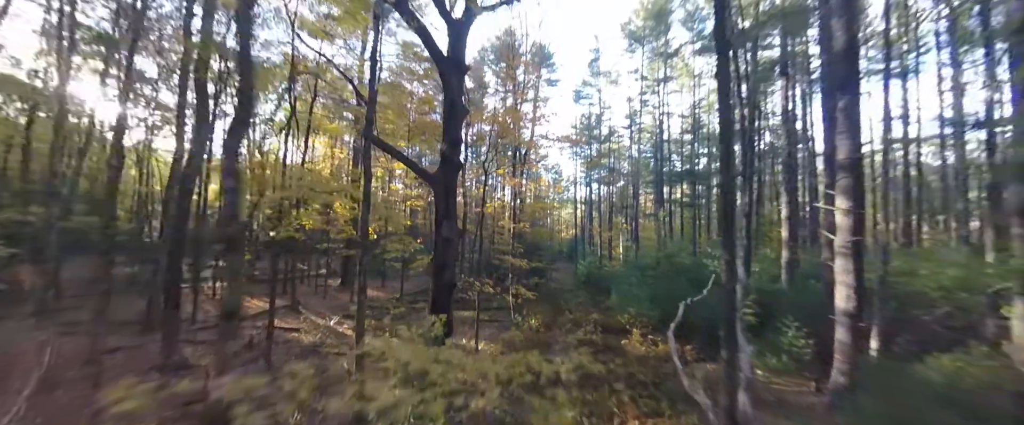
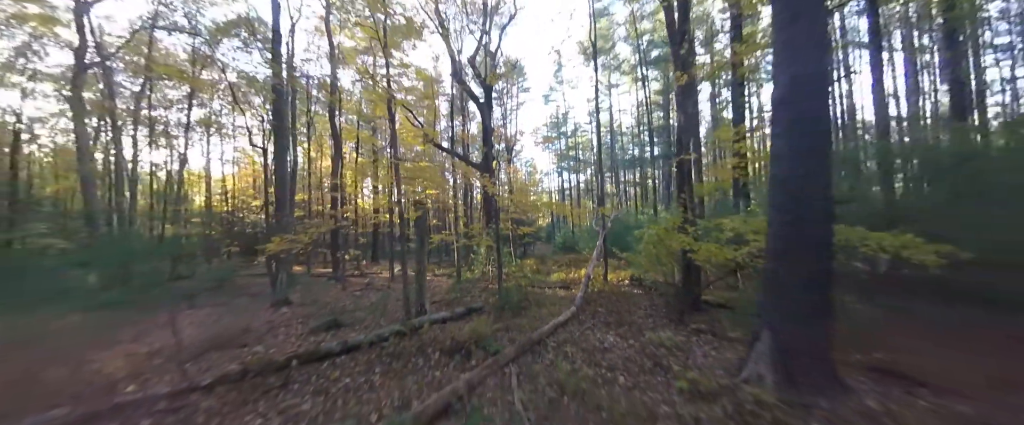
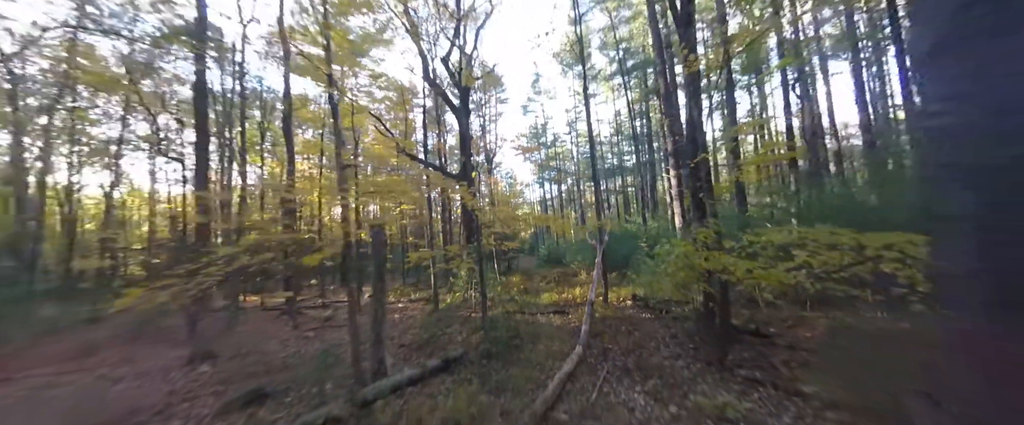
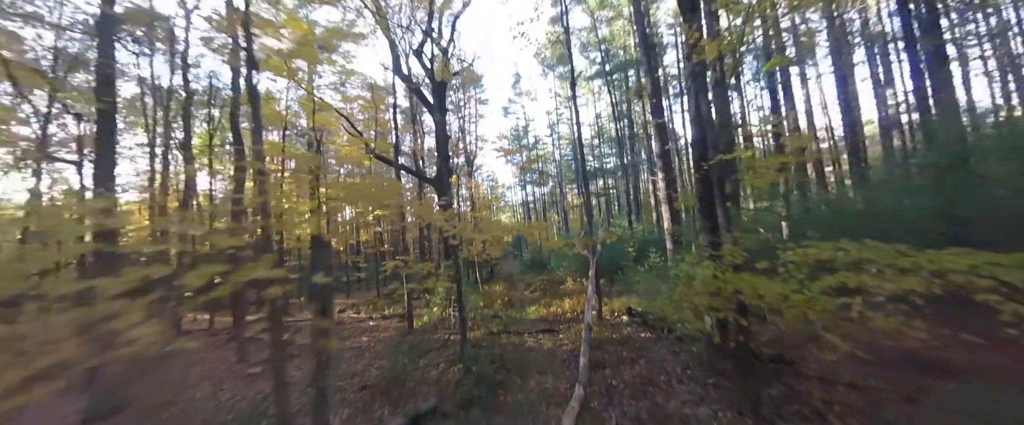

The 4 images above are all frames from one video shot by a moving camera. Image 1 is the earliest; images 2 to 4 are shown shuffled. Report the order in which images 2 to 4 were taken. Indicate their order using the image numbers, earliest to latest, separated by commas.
4, 3, 2
